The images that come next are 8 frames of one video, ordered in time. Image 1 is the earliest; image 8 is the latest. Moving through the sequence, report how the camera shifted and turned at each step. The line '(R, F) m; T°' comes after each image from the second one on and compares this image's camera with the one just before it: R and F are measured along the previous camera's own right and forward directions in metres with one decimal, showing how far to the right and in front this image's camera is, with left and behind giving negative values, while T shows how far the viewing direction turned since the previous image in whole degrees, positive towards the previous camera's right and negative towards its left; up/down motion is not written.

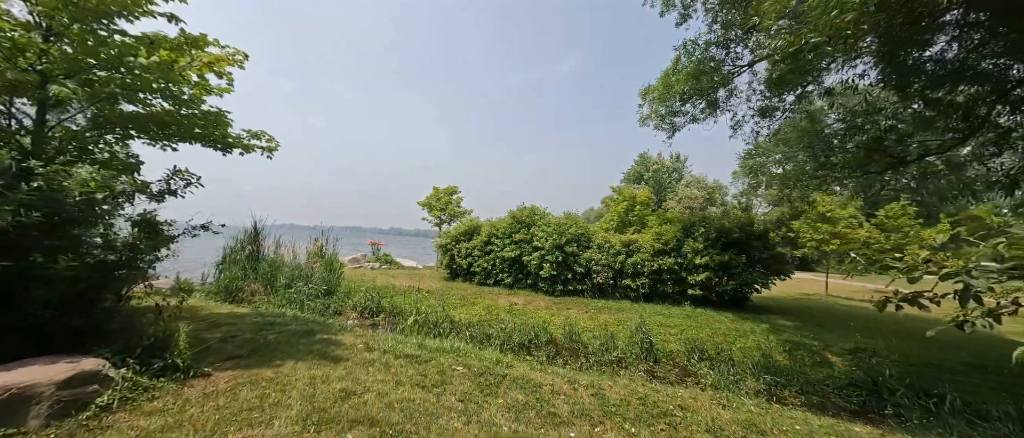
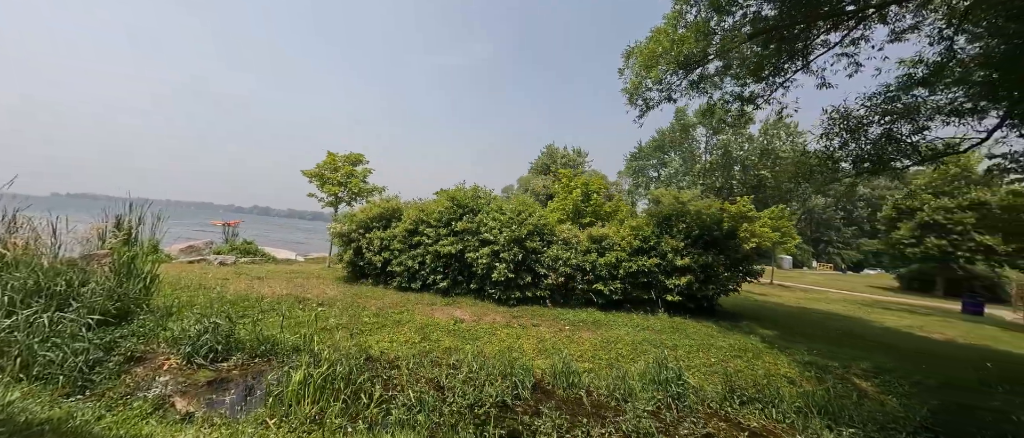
(-1.0, +2.8) m; +17°
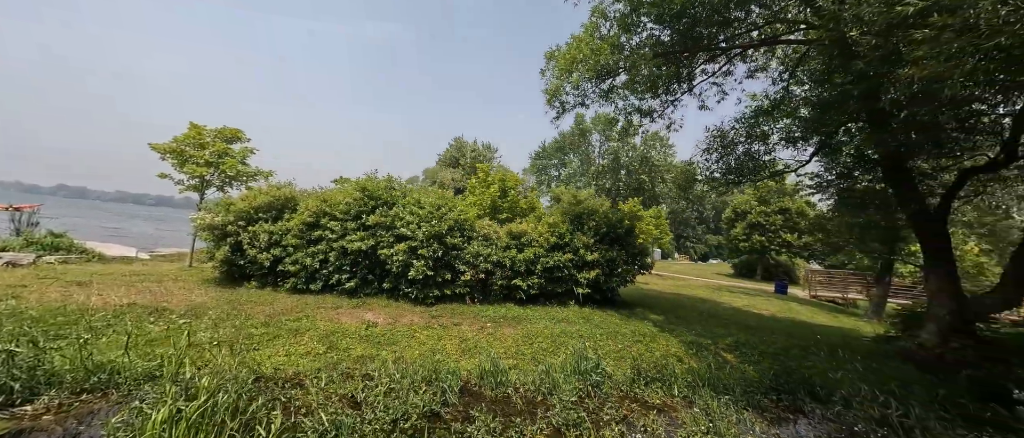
(-0.3, +0.3) m; +15°
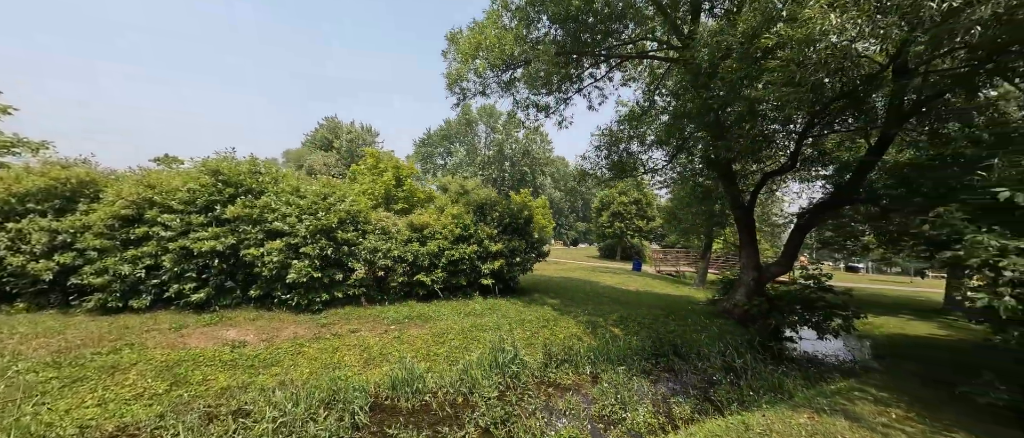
(-0.5, +0.5) m; +19°
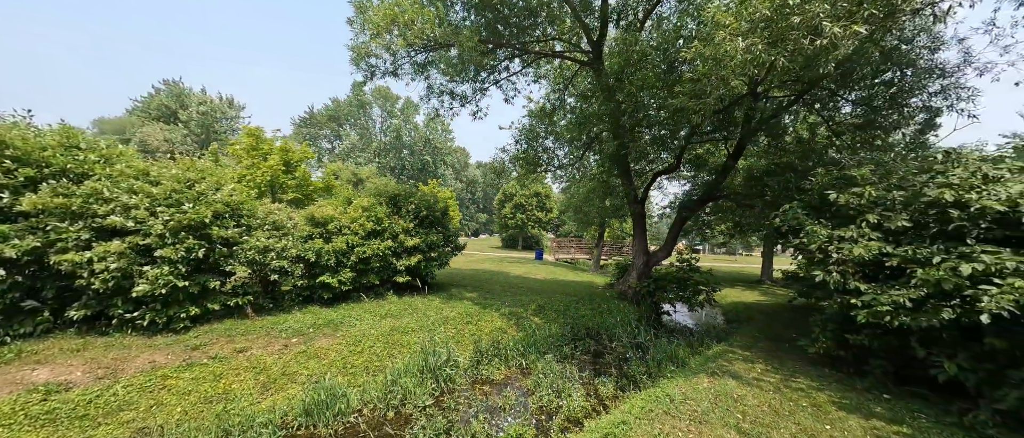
(-0.4, +0.4) m; +16°
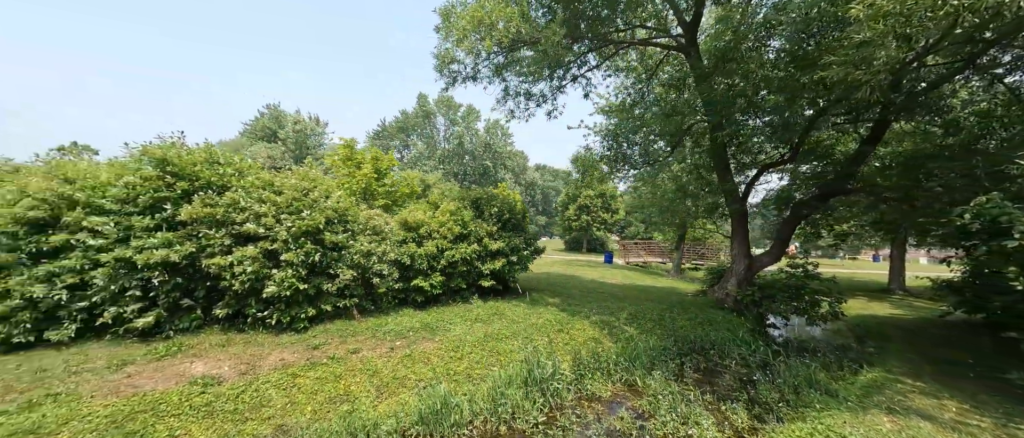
(-0.4, +0.1) m; -9°
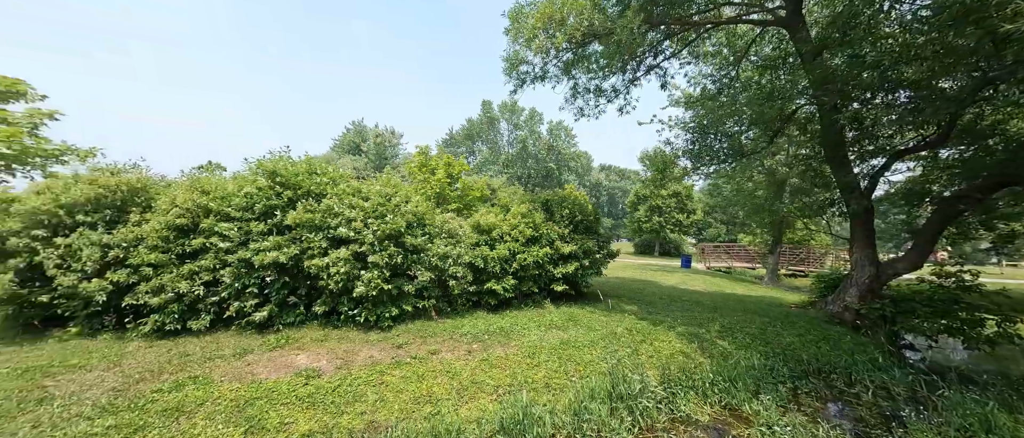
(-0.1, +0.1) m; -10°
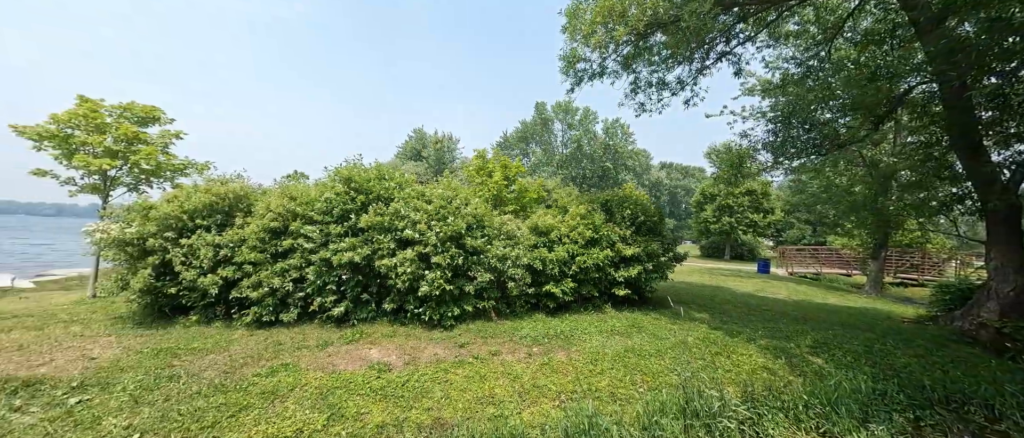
(0.0, 0.0) m; -9°
